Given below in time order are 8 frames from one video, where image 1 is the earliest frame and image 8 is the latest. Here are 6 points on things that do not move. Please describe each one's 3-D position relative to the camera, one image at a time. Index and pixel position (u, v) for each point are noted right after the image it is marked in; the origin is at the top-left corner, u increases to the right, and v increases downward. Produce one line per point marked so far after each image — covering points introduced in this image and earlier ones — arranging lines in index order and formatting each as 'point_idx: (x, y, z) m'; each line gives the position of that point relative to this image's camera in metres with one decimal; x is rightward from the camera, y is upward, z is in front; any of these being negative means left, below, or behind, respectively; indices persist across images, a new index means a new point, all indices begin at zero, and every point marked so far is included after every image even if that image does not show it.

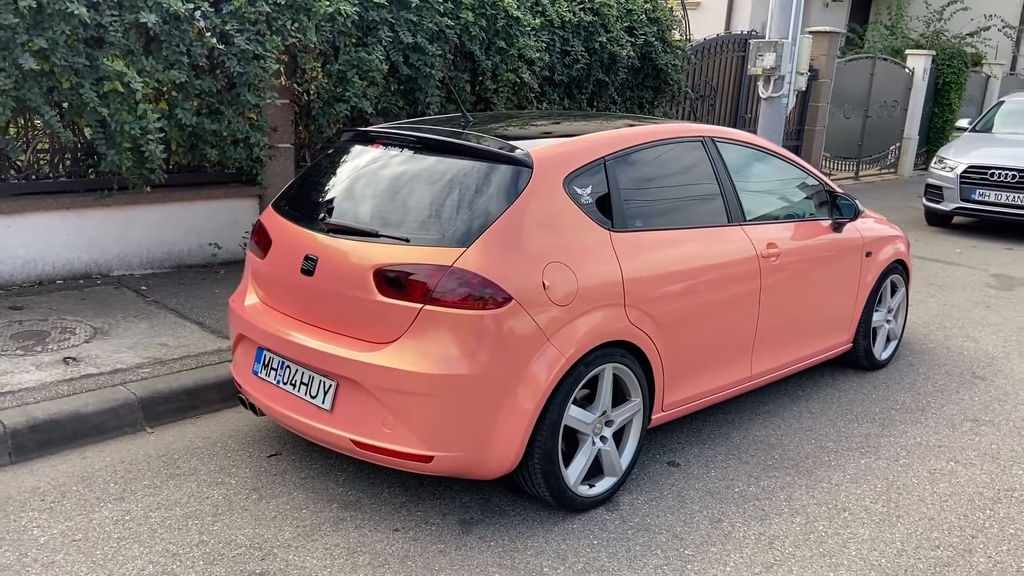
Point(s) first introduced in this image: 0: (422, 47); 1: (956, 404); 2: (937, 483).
0: (-0.7, +1.8, +6.7) m
1: (+2.4, -0.6, +4.8) m
2: (+1.8, -0.8, +3.9) m
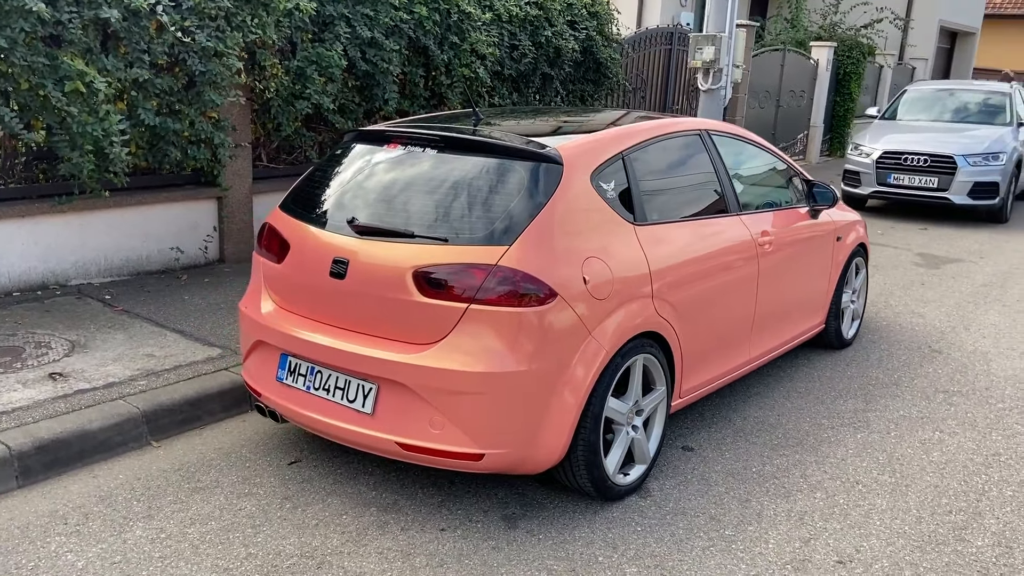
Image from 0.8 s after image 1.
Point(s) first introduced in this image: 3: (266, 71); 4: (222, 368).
0: (-1.0, +1.8, +6.6) m
1: (+2.3, -0.5, +5.1) m
2: (+1.9, -0.7, +4.1) m
3: (-1.6, +1.5, +6.0) m
4: (-1.4, -0.4, +4.4) m
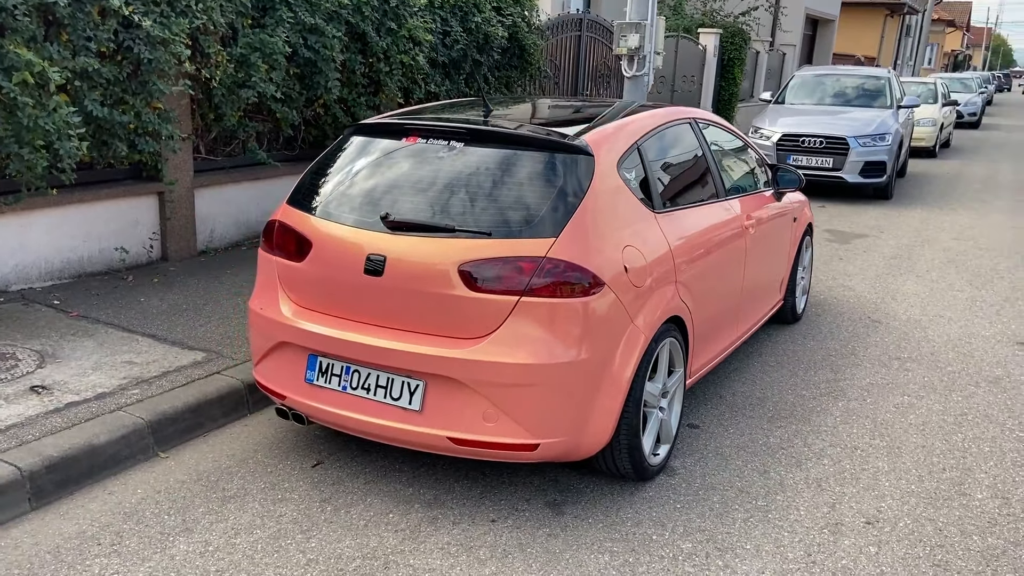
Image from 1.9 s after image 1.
0: (-1.4, +1.9, +6.5) m
1: (+2.2, -0.3, +5.5) m
2: (+1.9, -0.6, +4.4) m
3: (-1.9, +1.5, +5.8) m
4: (-1.4, -0.4, +4.3) m
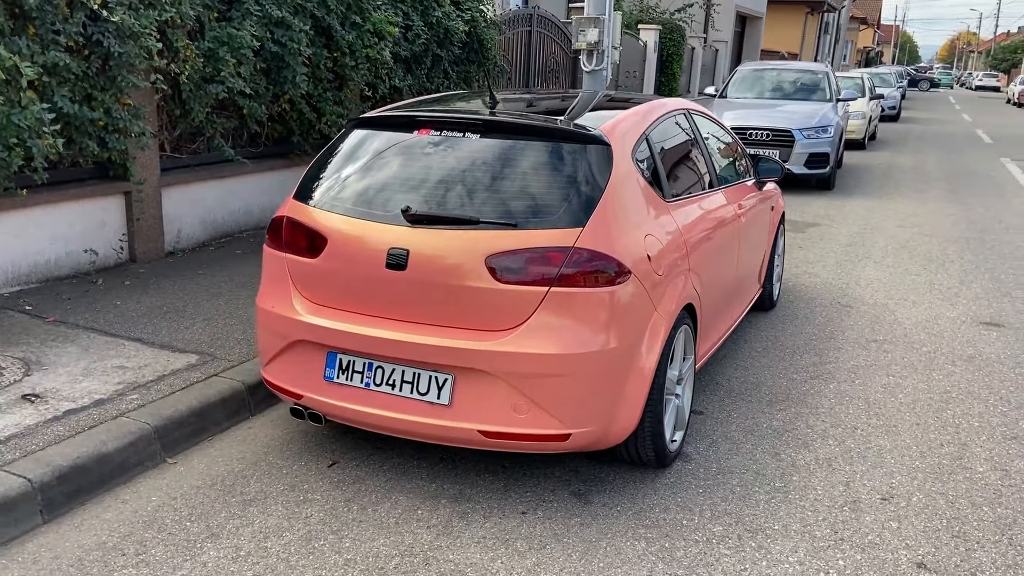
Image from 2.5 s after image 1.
0: (-1.6, +1.9, +6.3) m
1: (+2.1, -0.3, +5.7) m
2: (+2.0, -0.5, +4.6) m
3: (-2.1, +1.5, +5.6) m
4: (-1.4, -0.4, +4.1) m
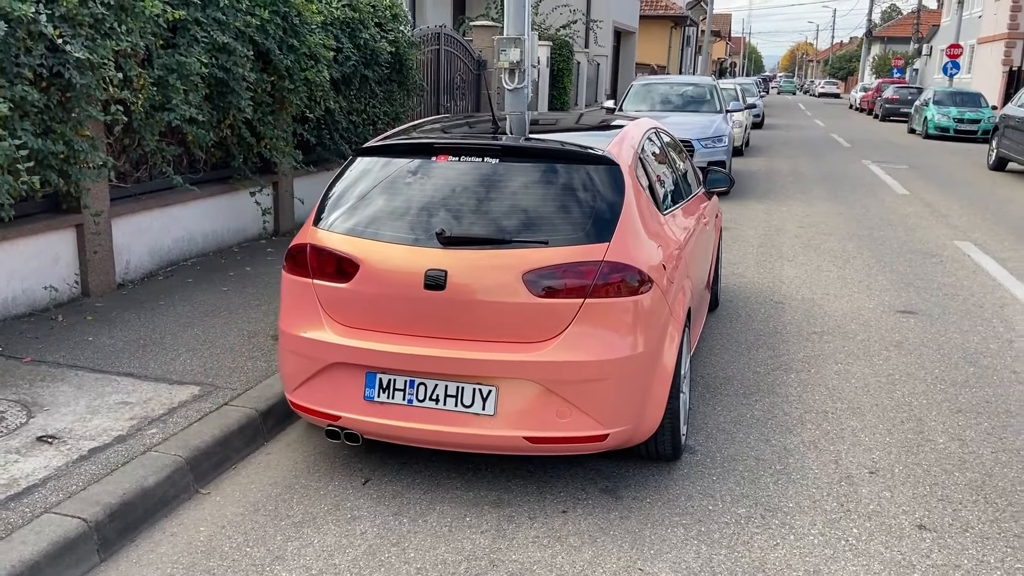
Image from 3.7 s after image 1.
0: (-2.0, +1.7, +6.3) m
1: (+1.9, -0.2, +6.2) m
2: (+1.9, -0.5, +5.1) m
3: (-2.3, +1.3, +5.5) m
4: (-1.3, -0.5, +4.1) m
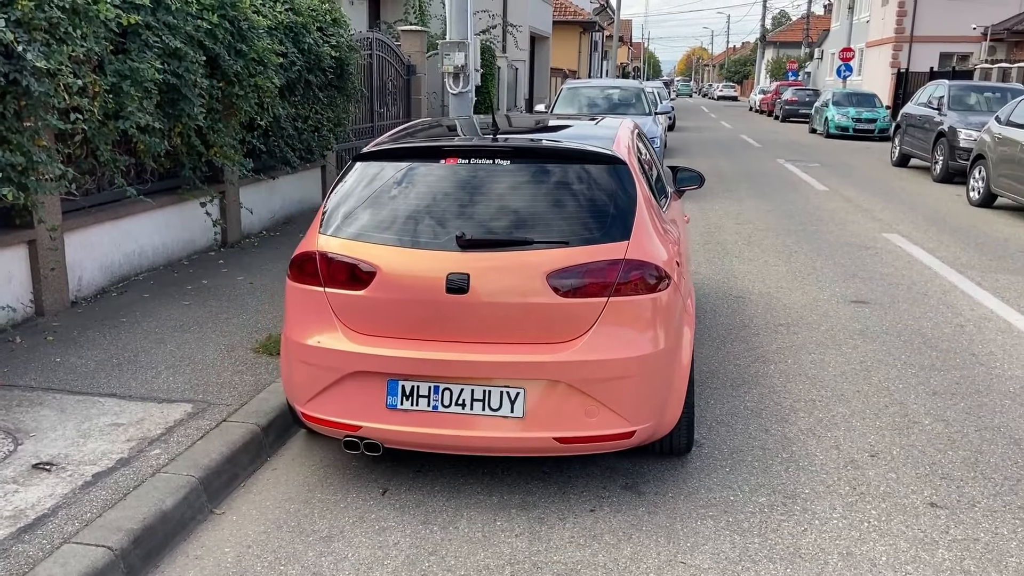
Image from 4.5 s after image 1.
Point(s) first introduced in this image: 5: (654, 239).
0: (-2.2, +1.6, +6.1) m
1: (+1.7, -0.2, +6.3) m
2: (+1.8, -0.5, +5.3) m
3: (-2.5, +1.2, +5.2) m
4: (-1.3, -0.6, +4.0) m
5: (+0.6, +0.2, +3.7) m
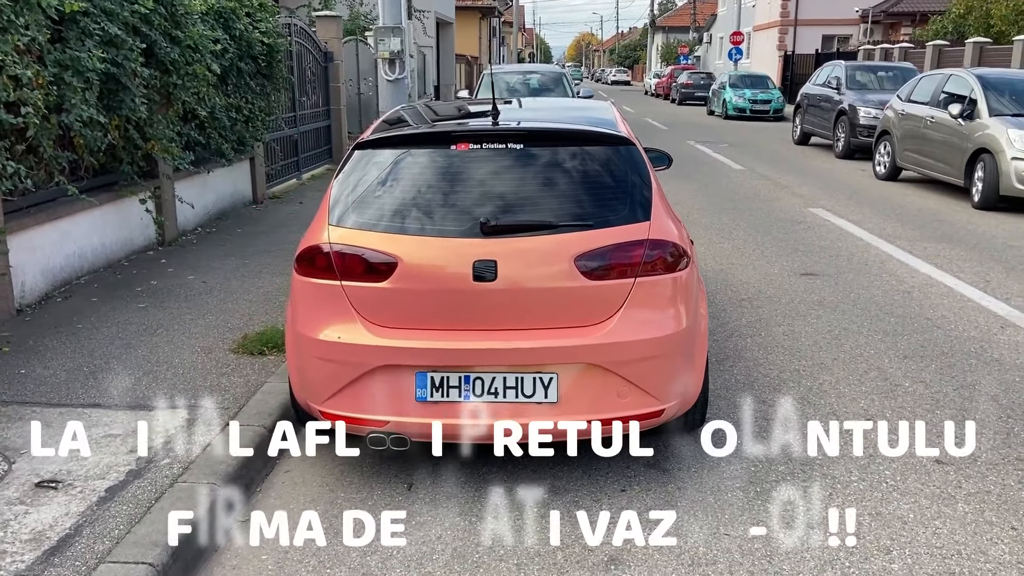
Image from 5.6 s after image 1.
0: (-2.5, +1.6, +5.7) m
1: (+1.5, 0.0, +6.5) m
2: (+1.7, -0.3, +5.4) m
3: (-2.6, +1.1, +4.9) m
4: (-1.2, -0.6, +3.8) m
5: (+0.6, +0.3, +3.7) m
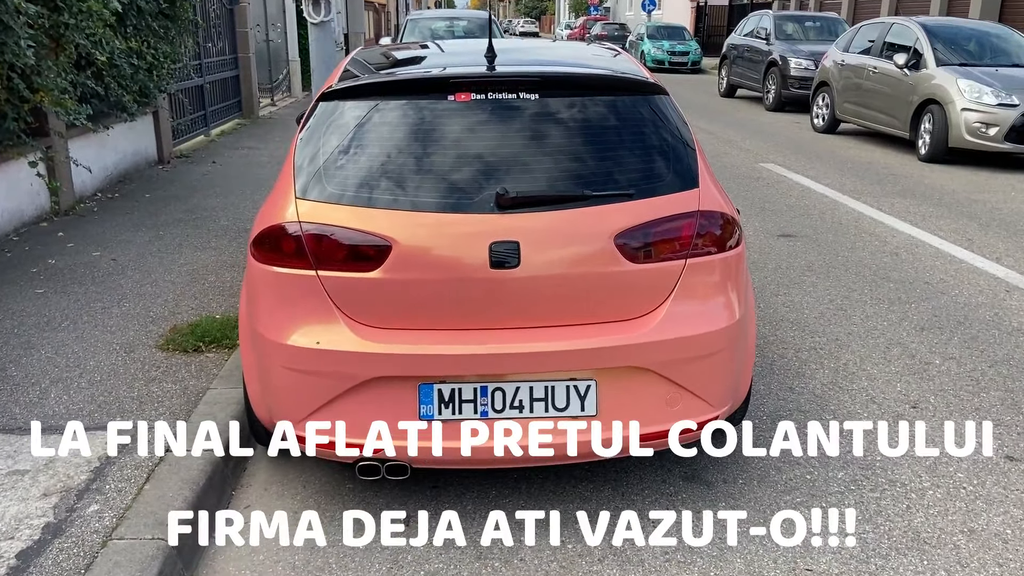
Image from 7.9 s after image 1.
0: (-2.7, +1.7, +4.7) m
1: (+1.2, +0.2, +5.9) m
2: (+1.6, -0.1, +4.9) m
3: (-2.7, +1.2, +3.9) m
4: (-1.2, -0.5, +3.0) m
5: (+0.7, +0.4, +3.1) m
